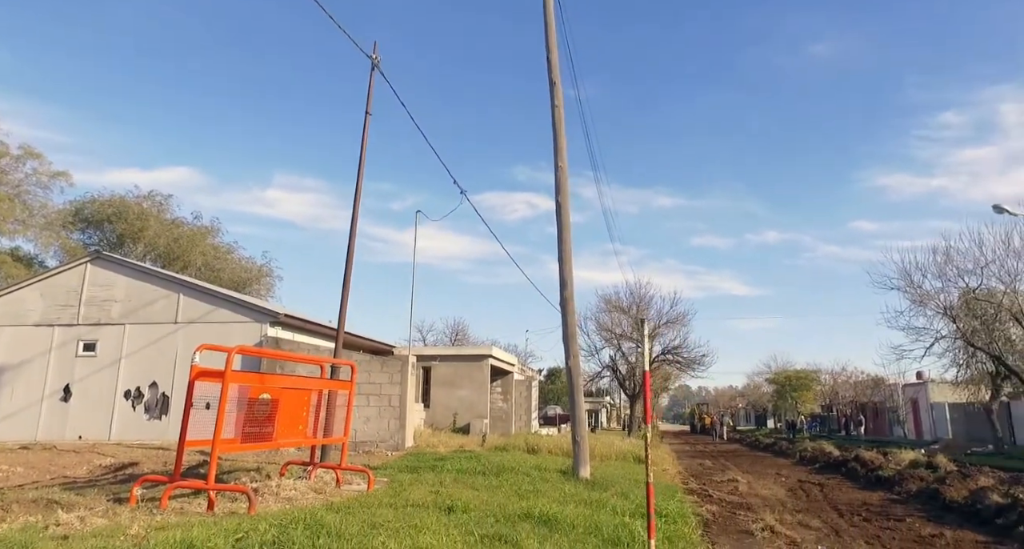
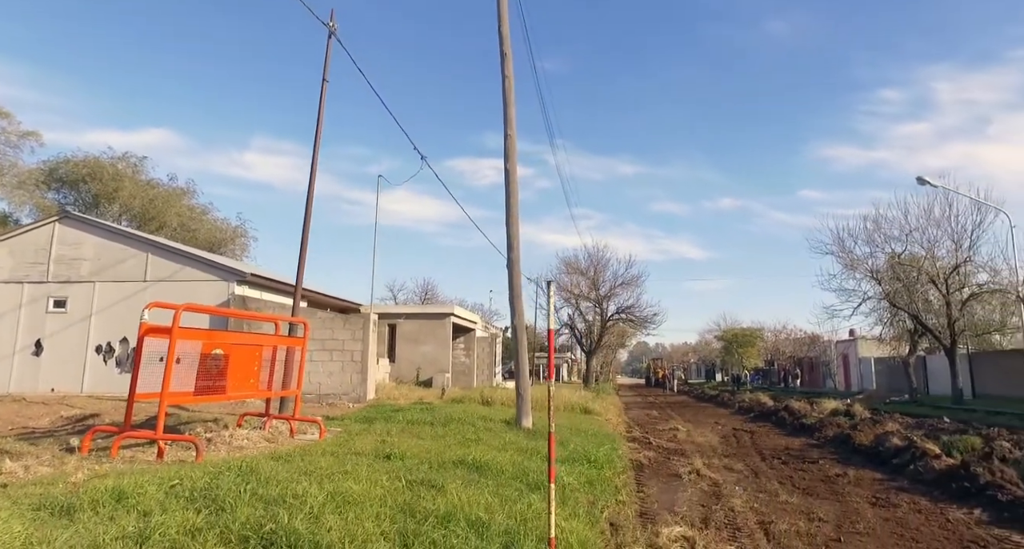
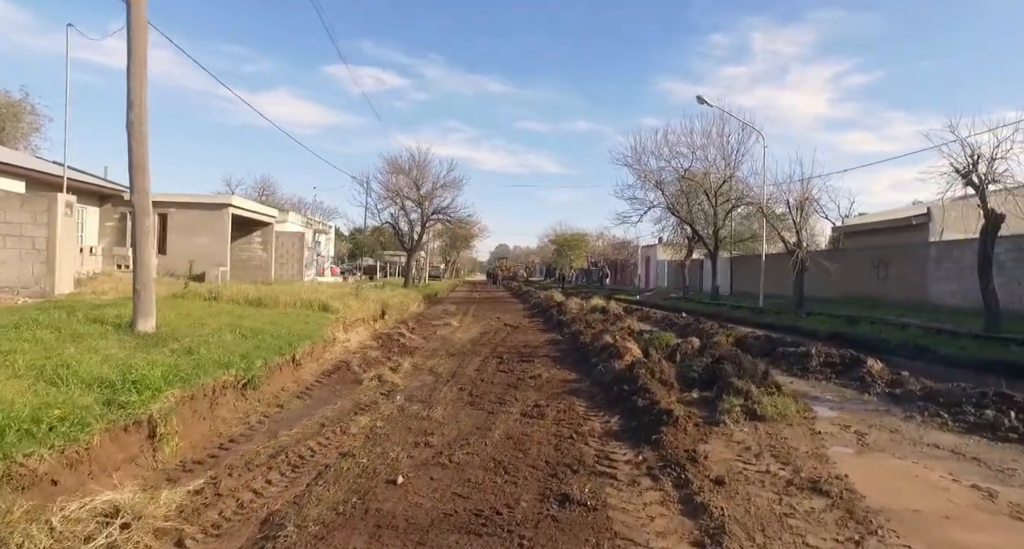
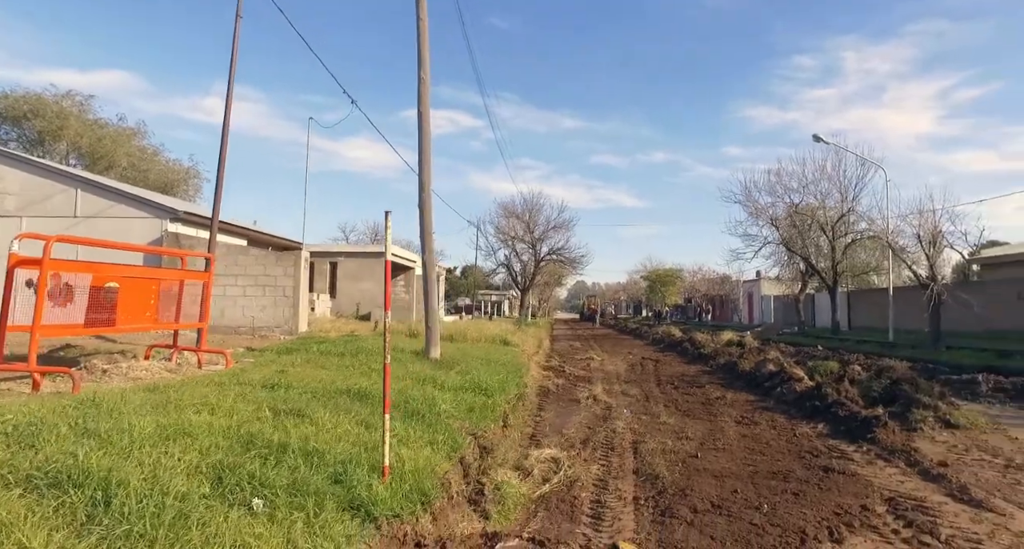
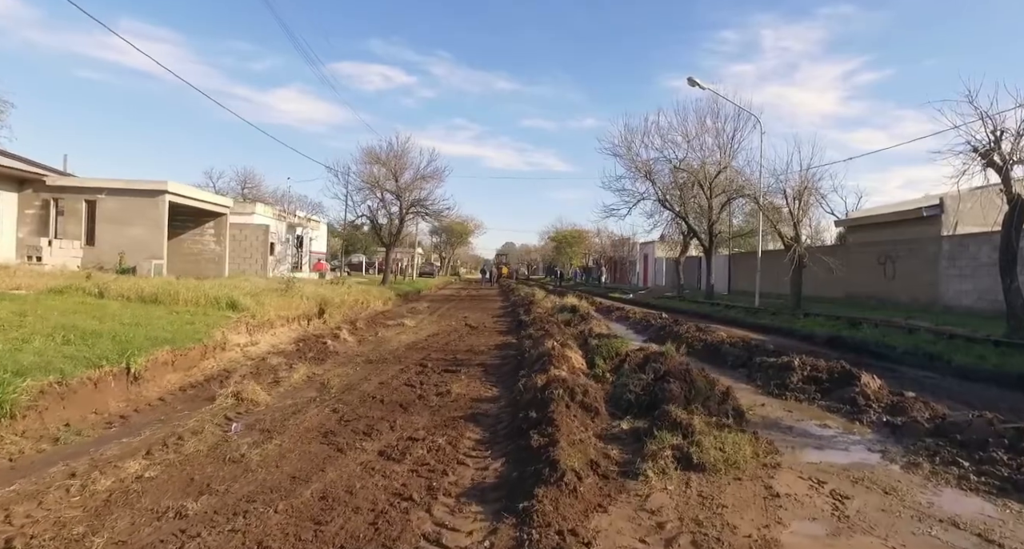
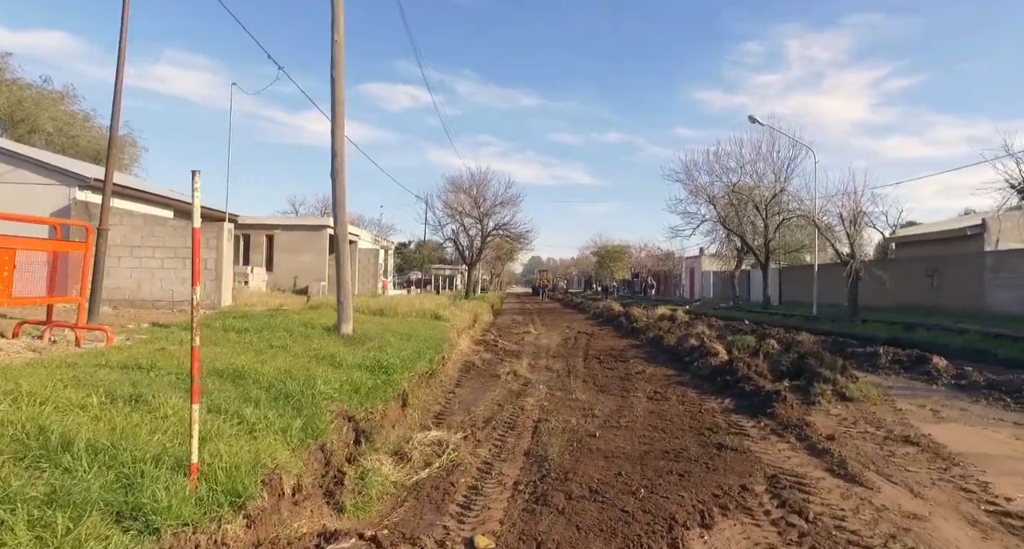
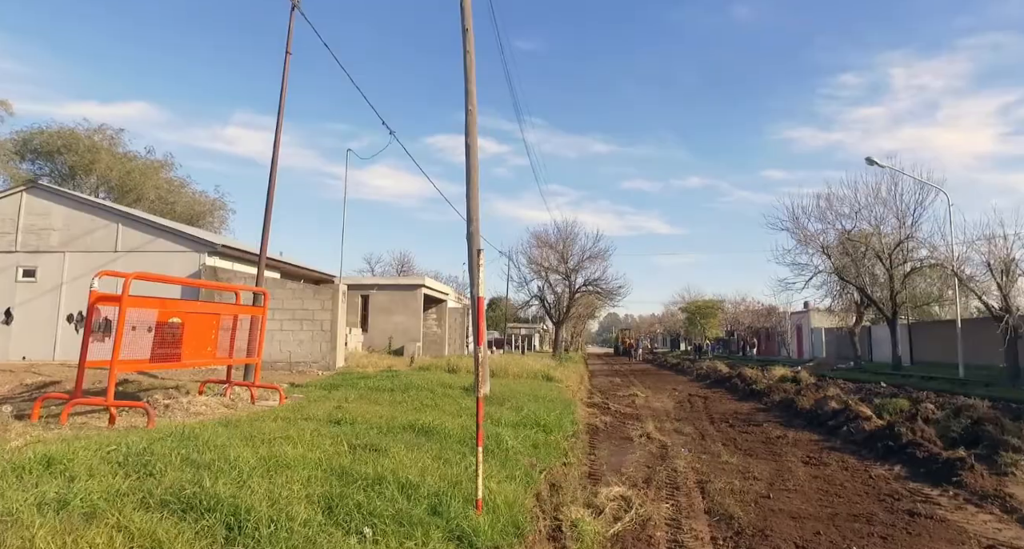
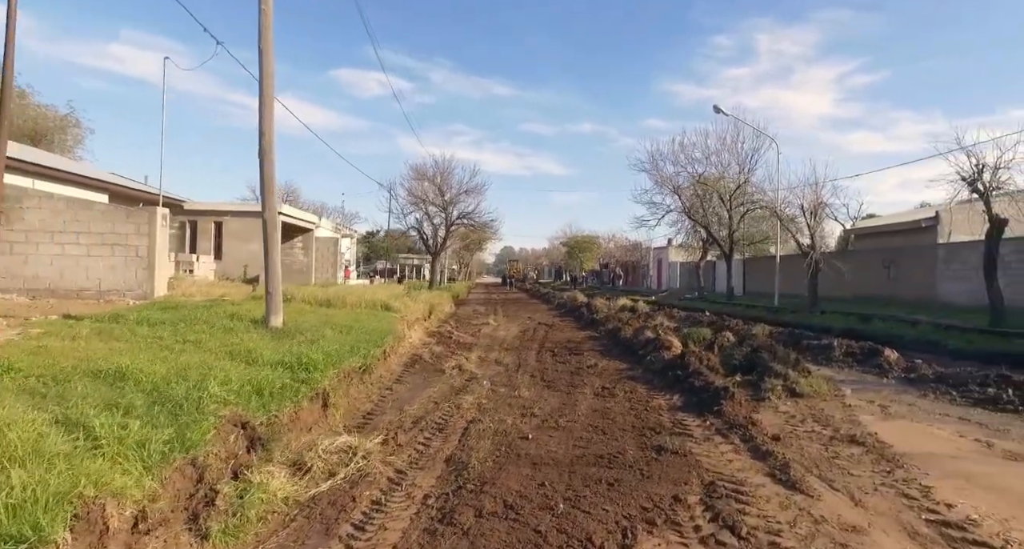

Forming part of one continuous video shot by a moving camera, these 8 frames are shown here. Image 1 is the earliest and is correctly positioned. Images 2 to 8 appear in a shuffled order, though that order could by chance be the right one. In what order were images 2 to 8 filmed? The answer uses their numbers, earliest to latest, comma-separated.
2, 7, 4, 6, 8, 3, 5
